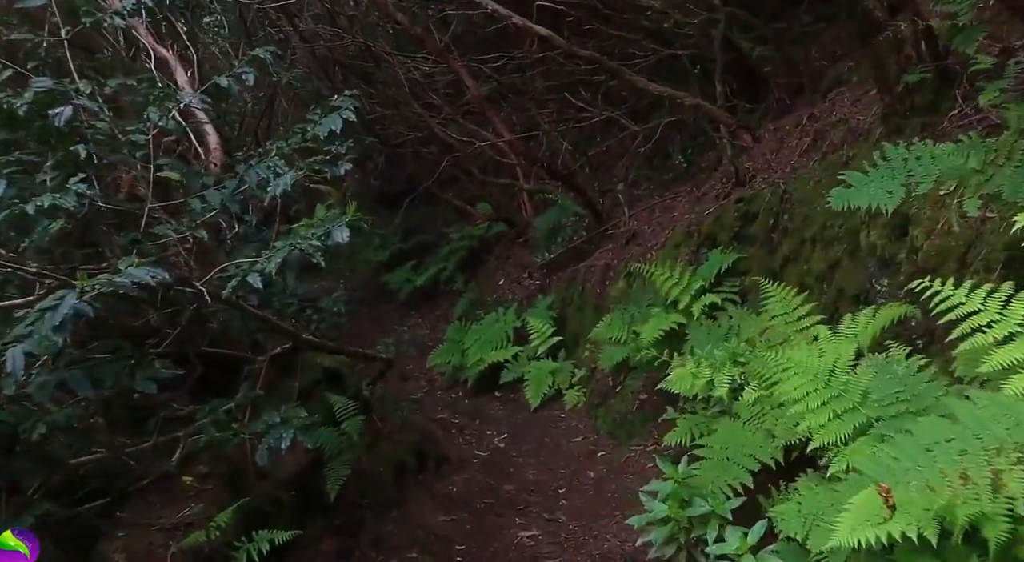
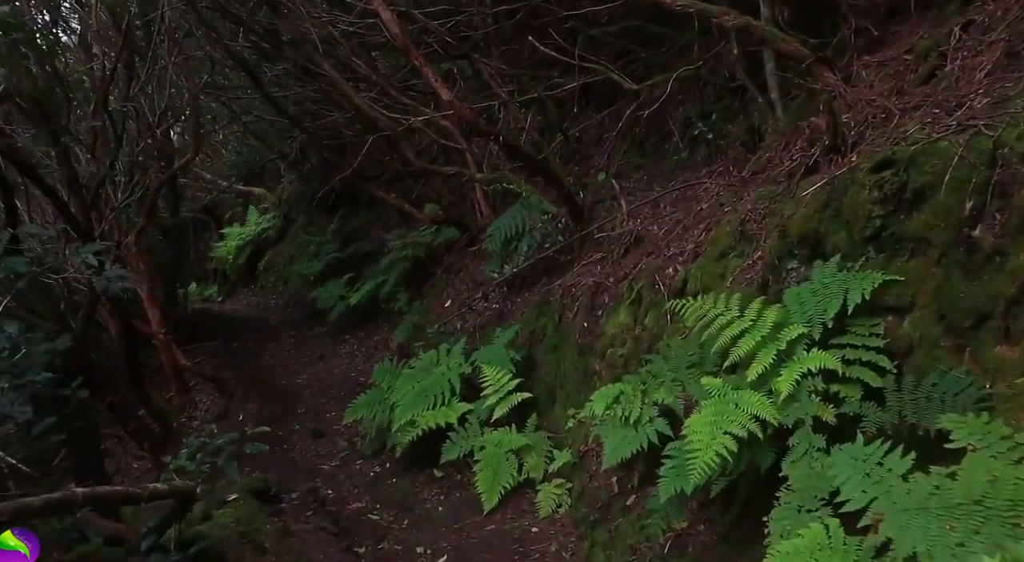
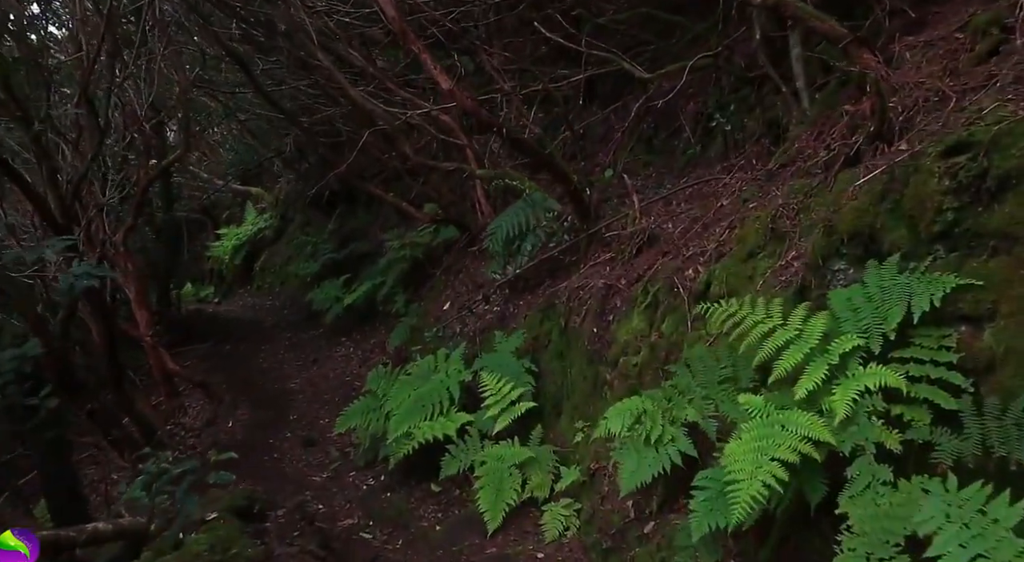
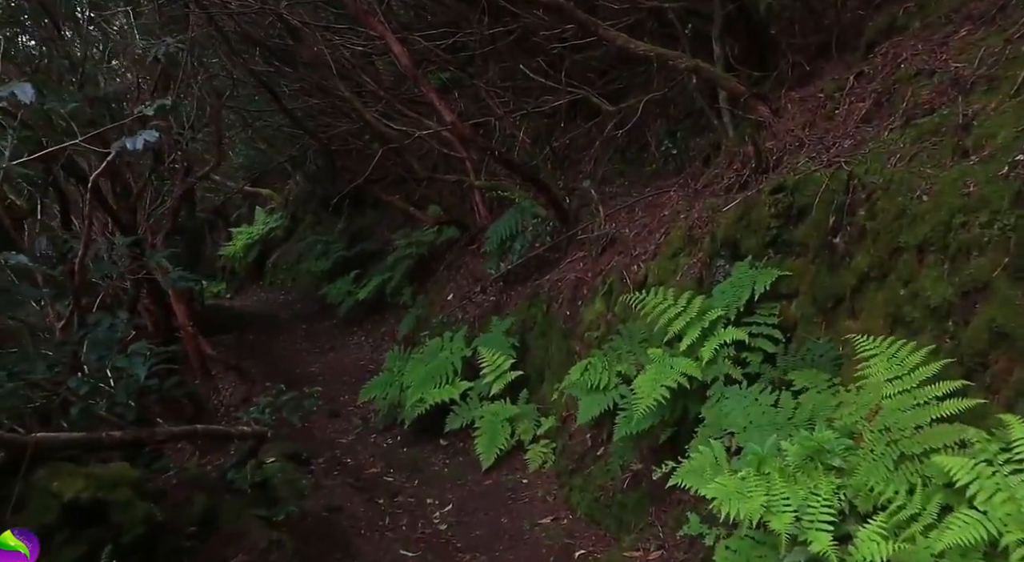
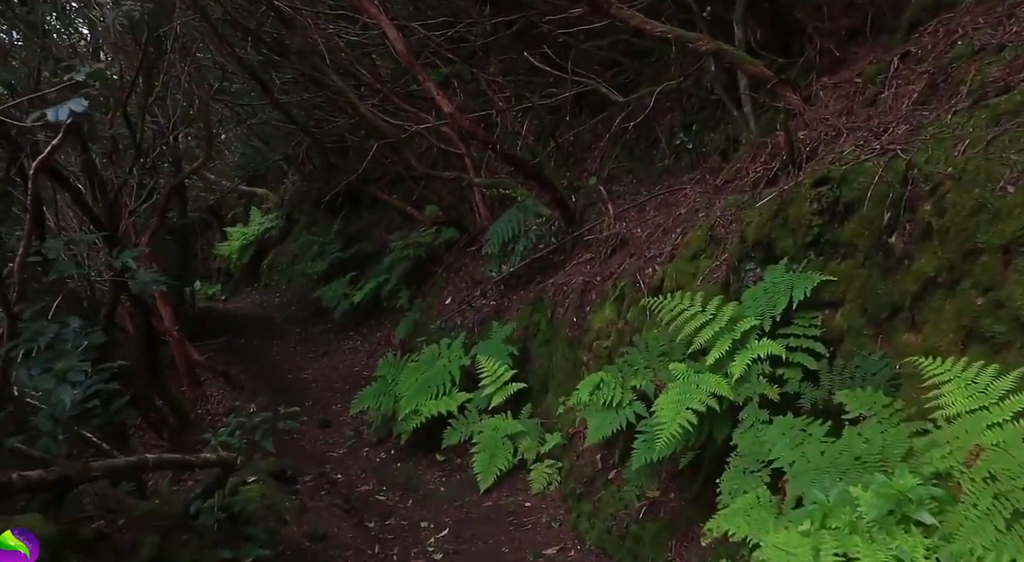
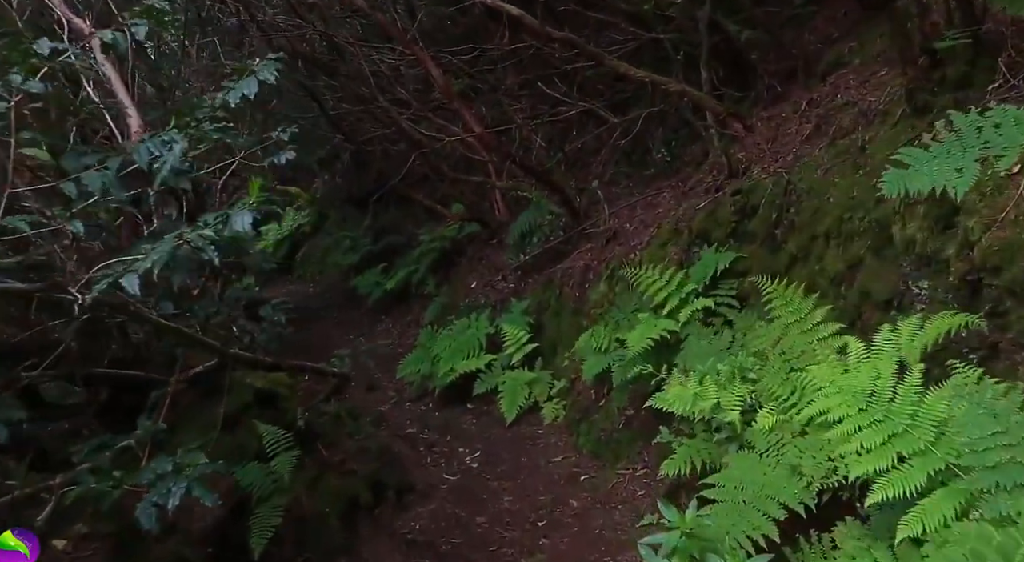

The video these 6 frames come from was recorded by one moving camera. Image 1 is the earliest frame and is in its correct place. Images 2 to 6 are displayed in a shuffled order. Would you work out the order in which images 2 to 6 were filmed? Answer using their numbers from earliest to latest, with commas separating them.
6, 4, 5, 2, 3
